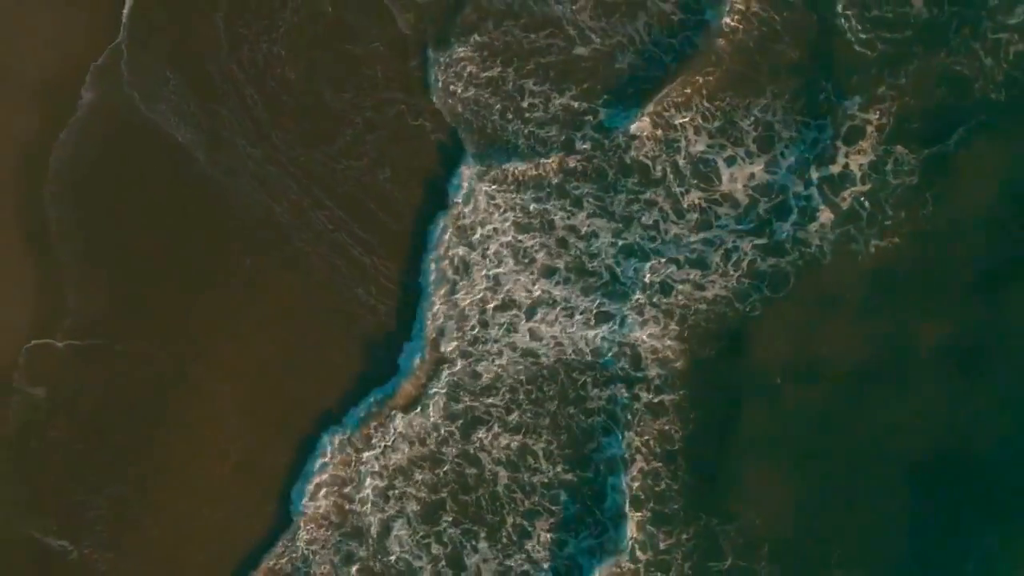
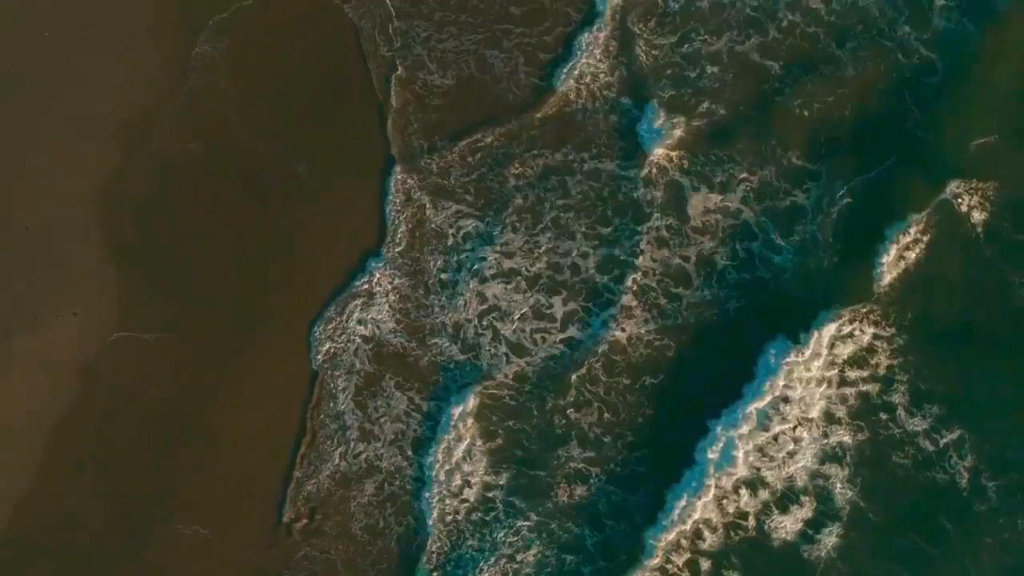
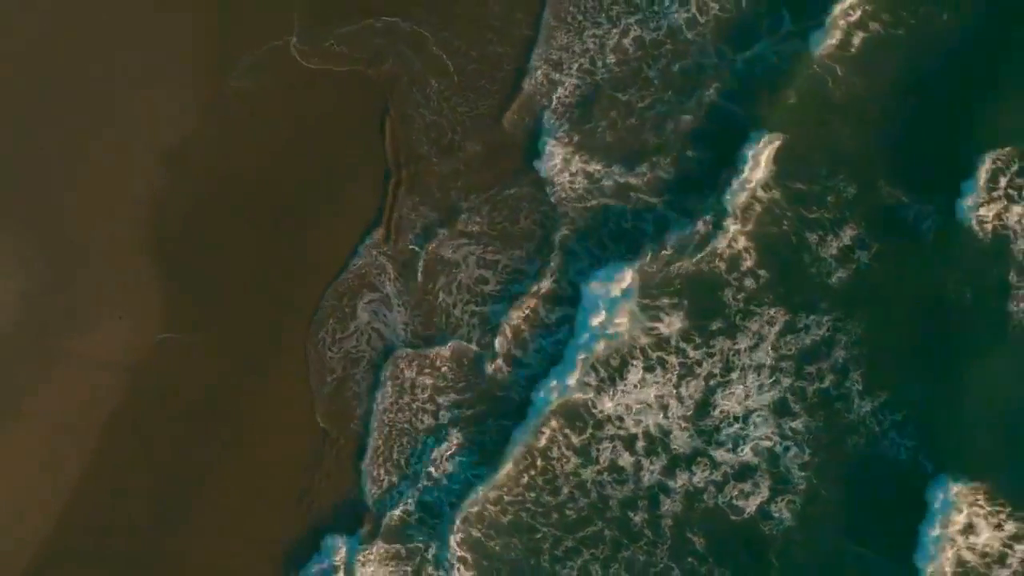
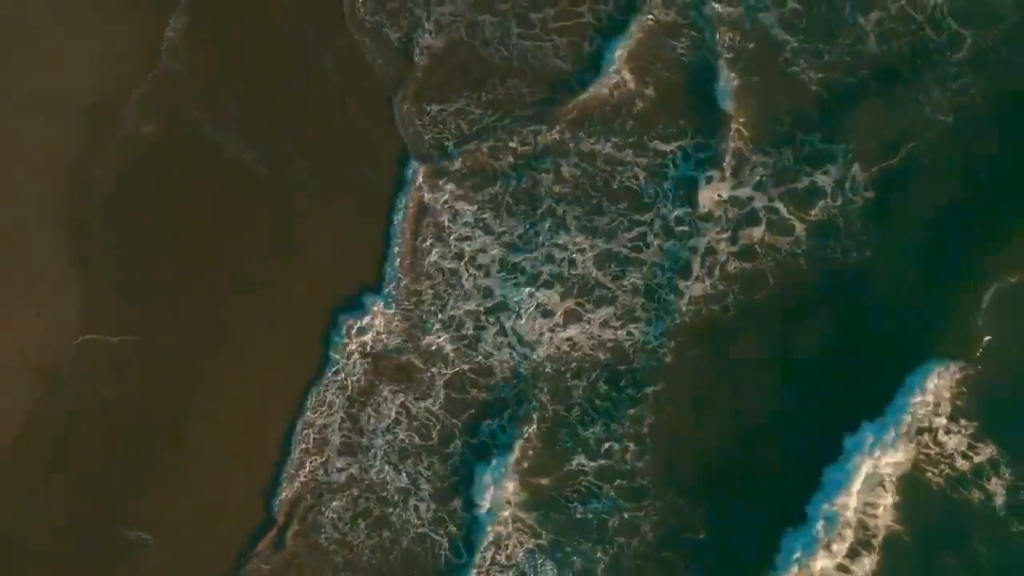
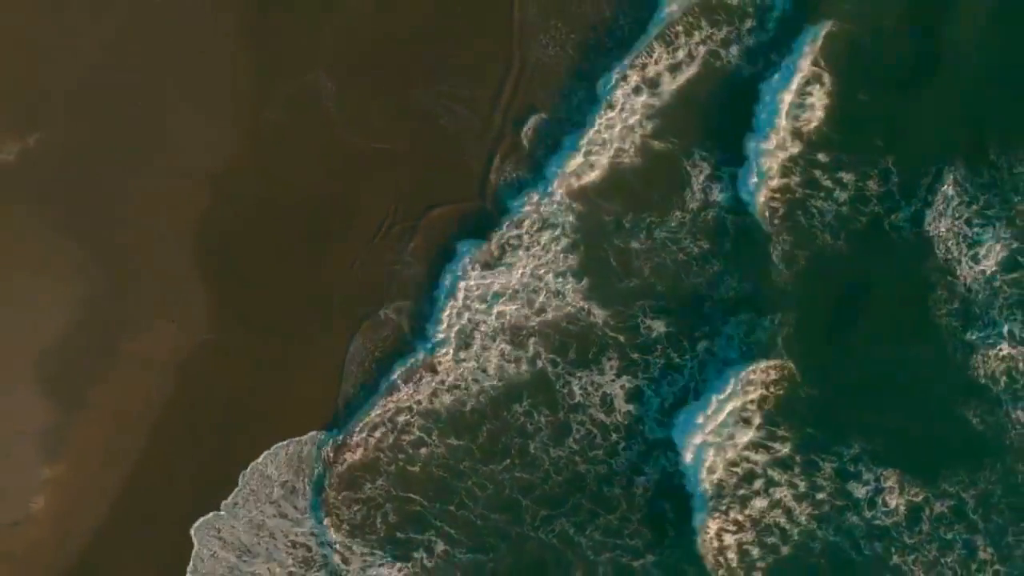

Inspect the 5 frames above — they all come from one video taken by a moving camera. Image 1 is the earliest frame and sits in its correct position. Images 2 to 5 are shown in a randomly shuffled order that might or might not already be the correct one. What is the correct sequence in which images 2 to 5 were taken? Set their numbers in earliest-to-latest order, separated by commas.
4, 2, 3, 5
